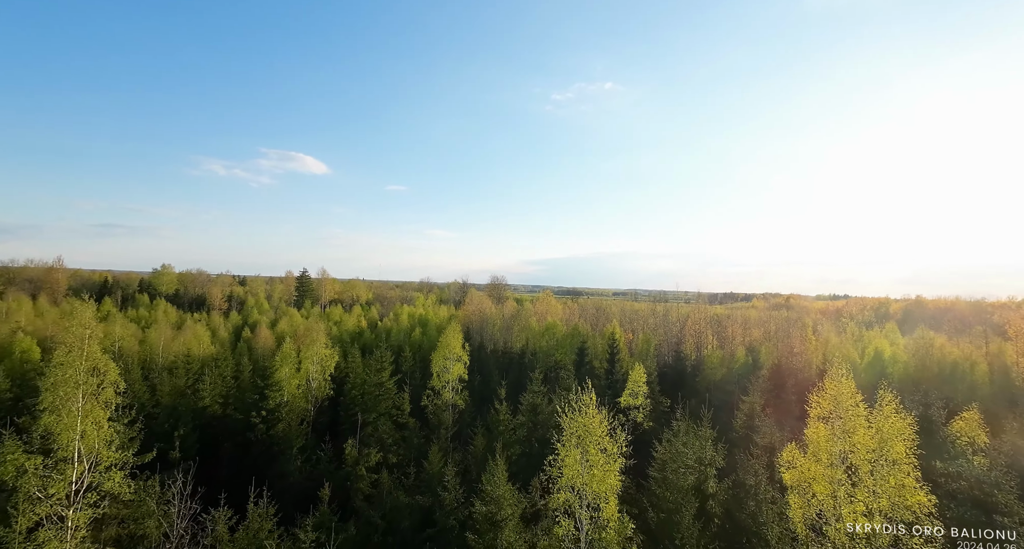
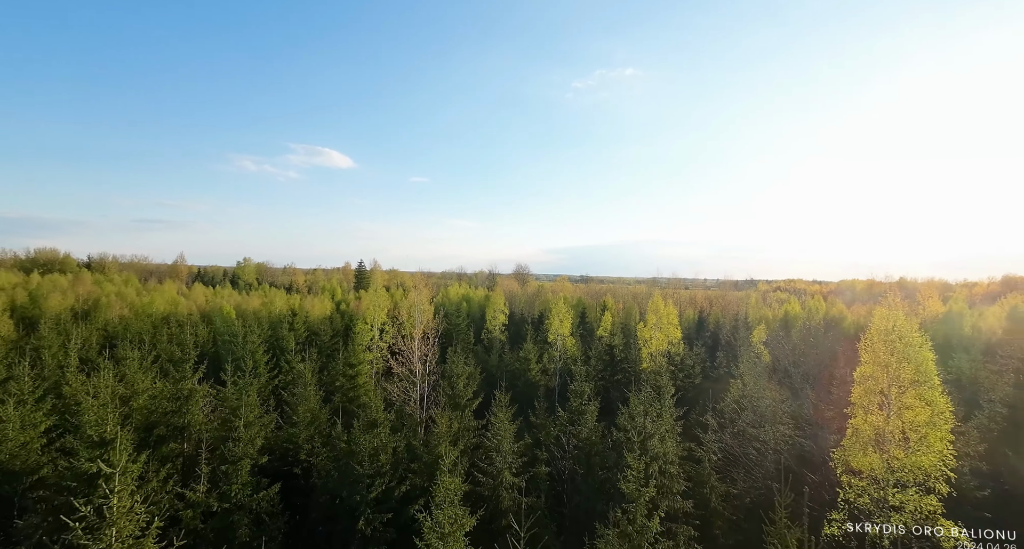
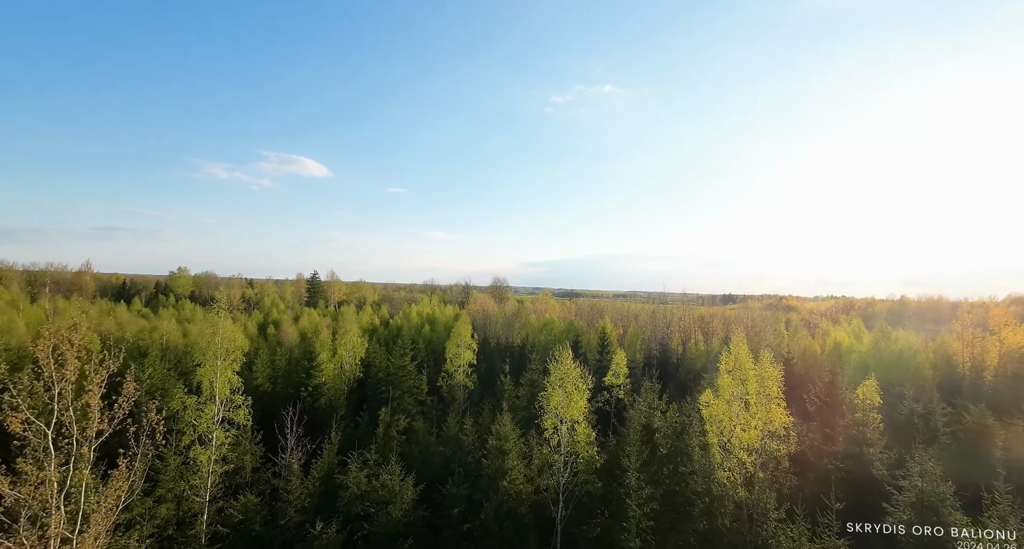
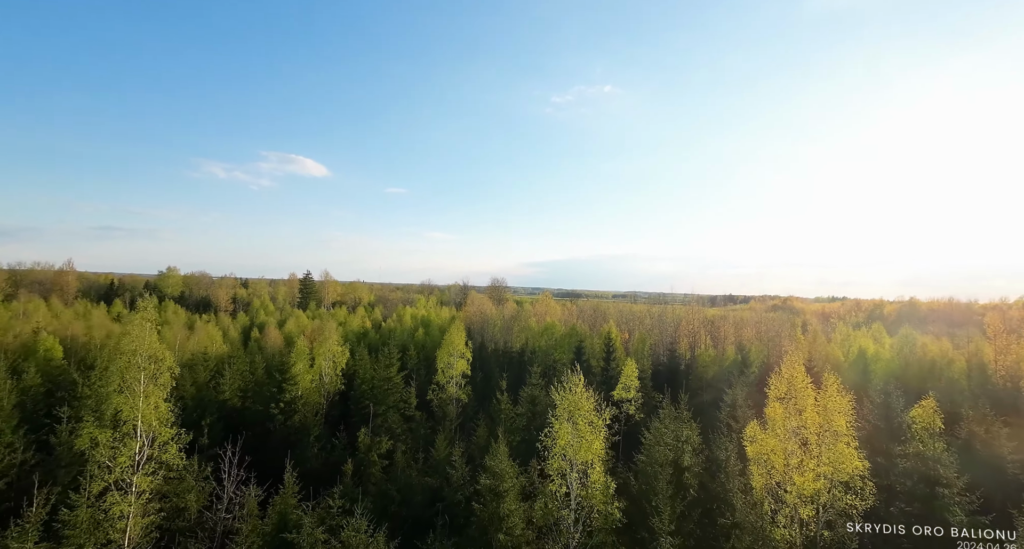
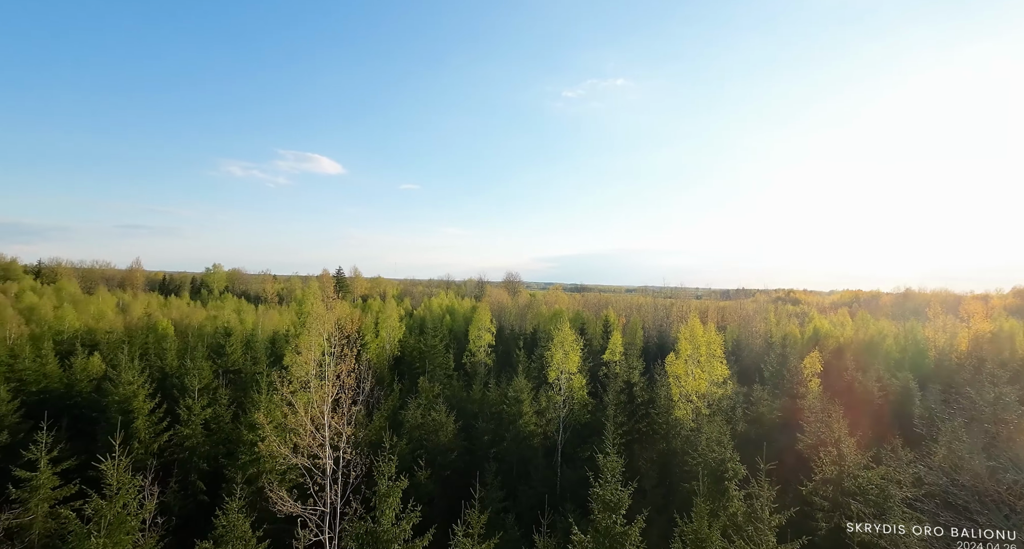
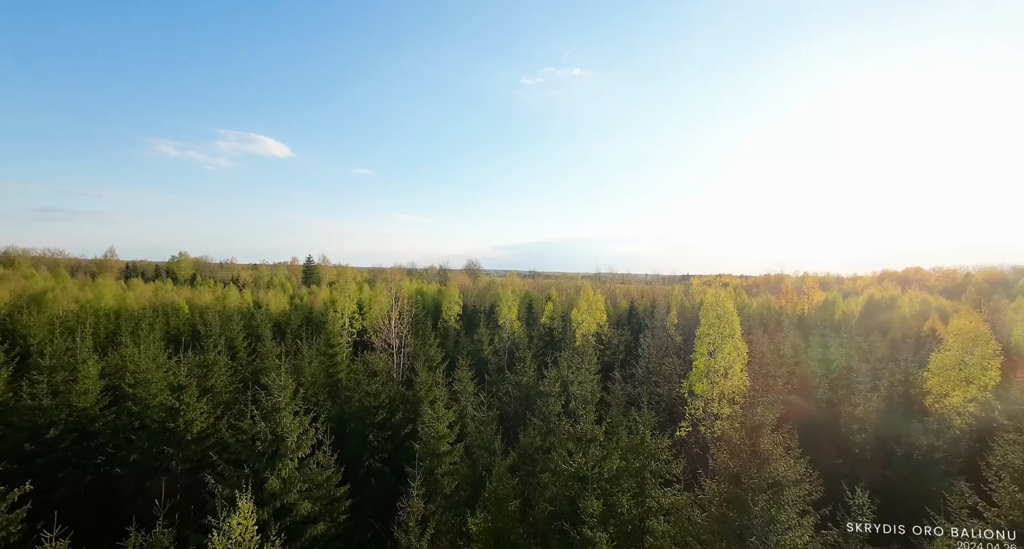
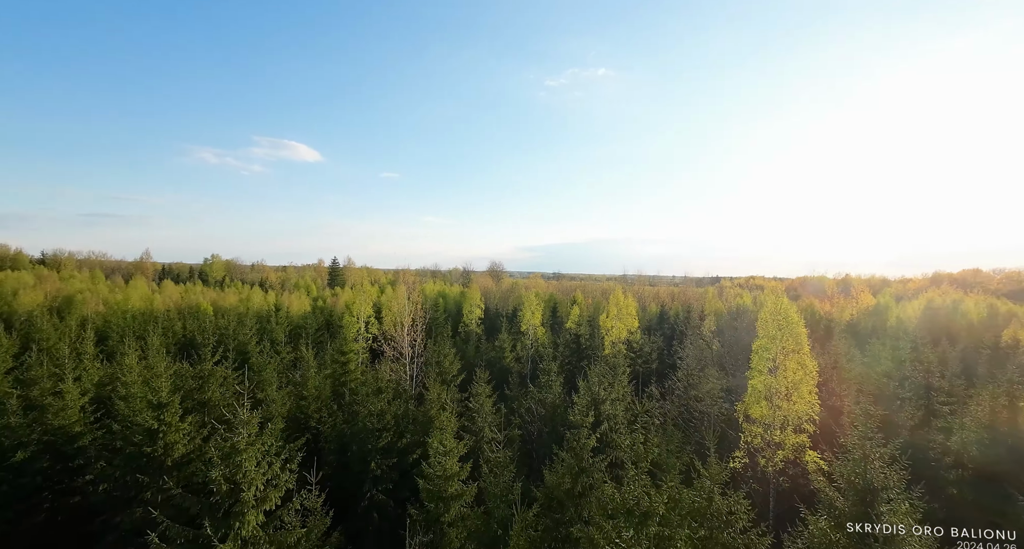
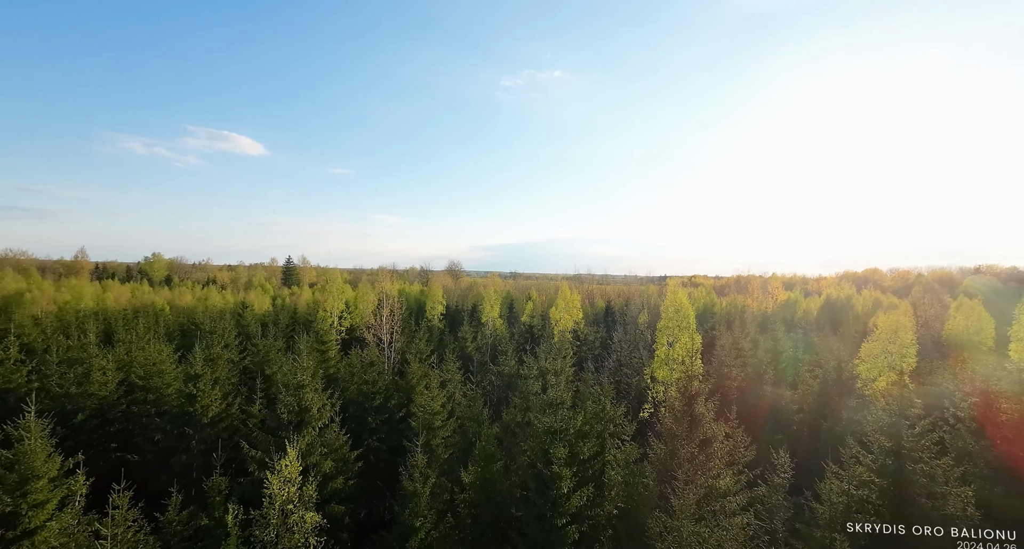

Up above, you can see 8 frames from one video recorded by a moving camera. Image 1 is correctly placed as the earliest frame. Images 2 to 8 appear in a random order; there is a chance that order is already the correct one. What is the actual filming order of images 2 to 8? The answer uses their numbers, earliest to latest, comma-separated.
4, 3, 5, 2, 7, 6, 8
